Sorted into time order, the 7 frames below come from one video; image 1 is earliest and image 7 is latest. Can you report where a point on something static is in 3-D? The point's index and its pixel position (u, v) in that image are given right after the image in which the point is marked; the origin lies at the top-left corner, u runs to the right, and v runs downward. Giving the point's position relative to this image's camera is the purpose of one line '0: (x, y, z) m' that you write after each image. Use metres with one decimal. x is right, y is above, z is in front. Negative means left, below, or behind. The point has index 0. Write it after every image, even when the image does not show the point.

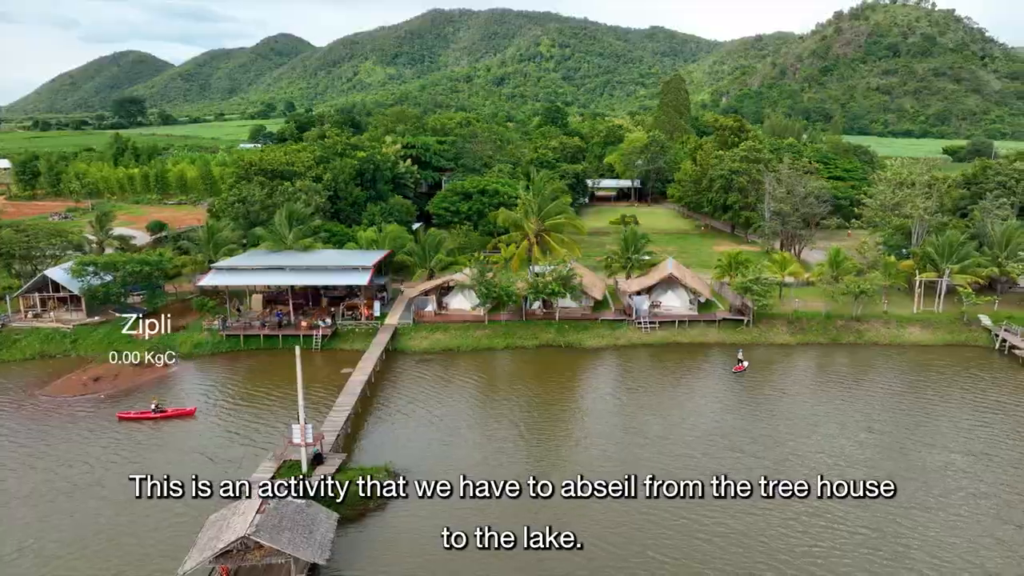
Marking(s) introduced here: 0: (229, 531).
0: (-6.9, -6.0, +17.2) m
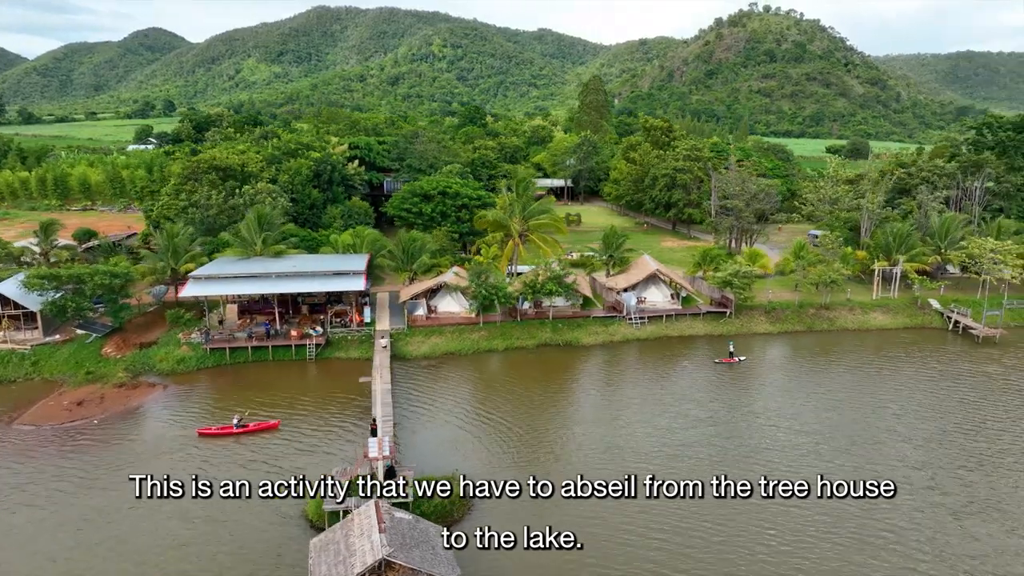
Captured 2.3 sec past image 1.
0: (-3.5, -6.2, +16.3) m
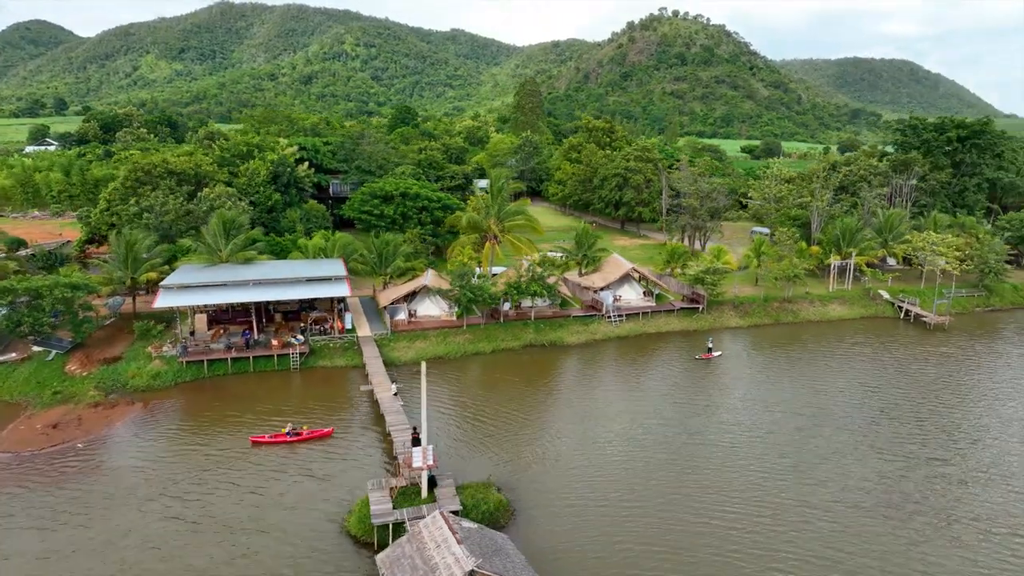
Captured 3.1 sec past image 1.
0: (-1.6, -6.3, +15.9) m
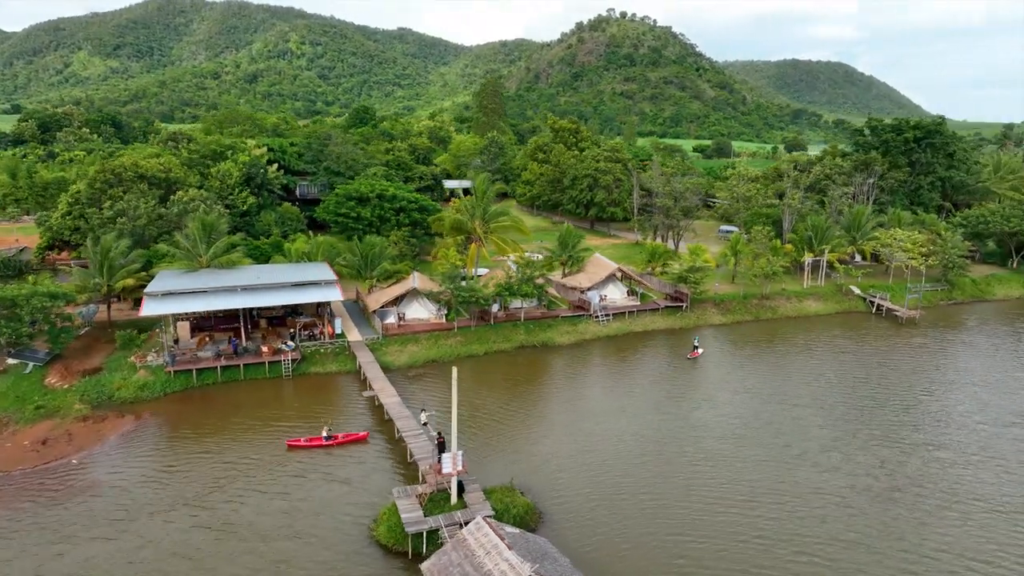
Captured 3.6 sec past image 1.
0: (-0.3, -6.4, +15.8) m
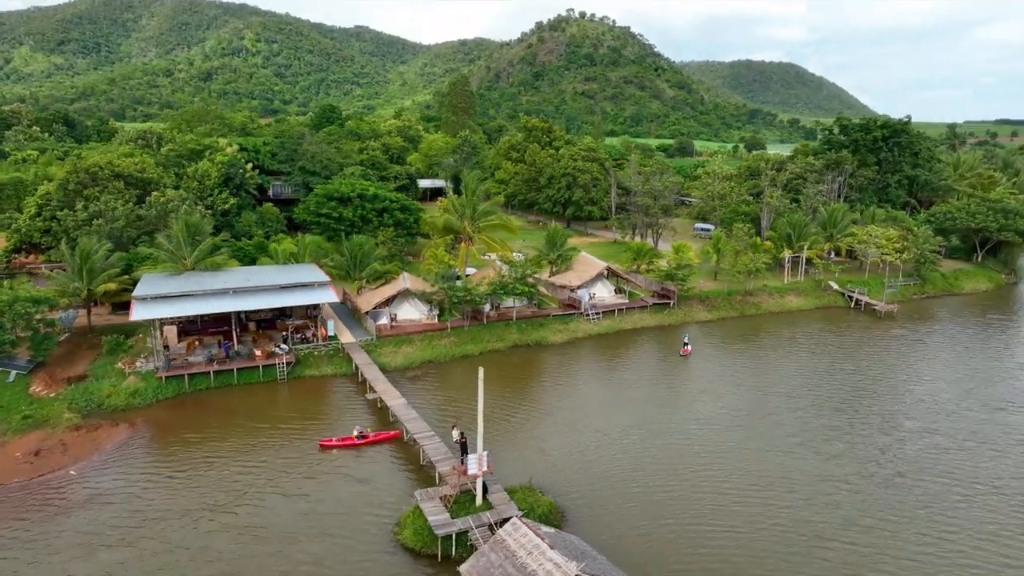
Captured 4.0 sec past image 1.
0: (+0.7, -6.4, +15.7) m
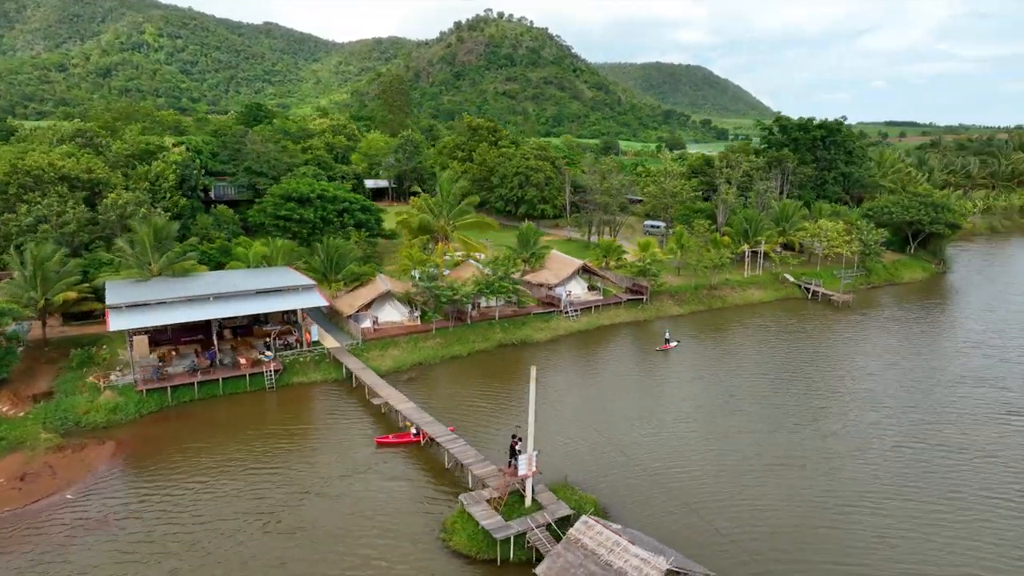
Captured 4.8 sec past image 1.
0: (+2.7, -6.3, +15.7) m
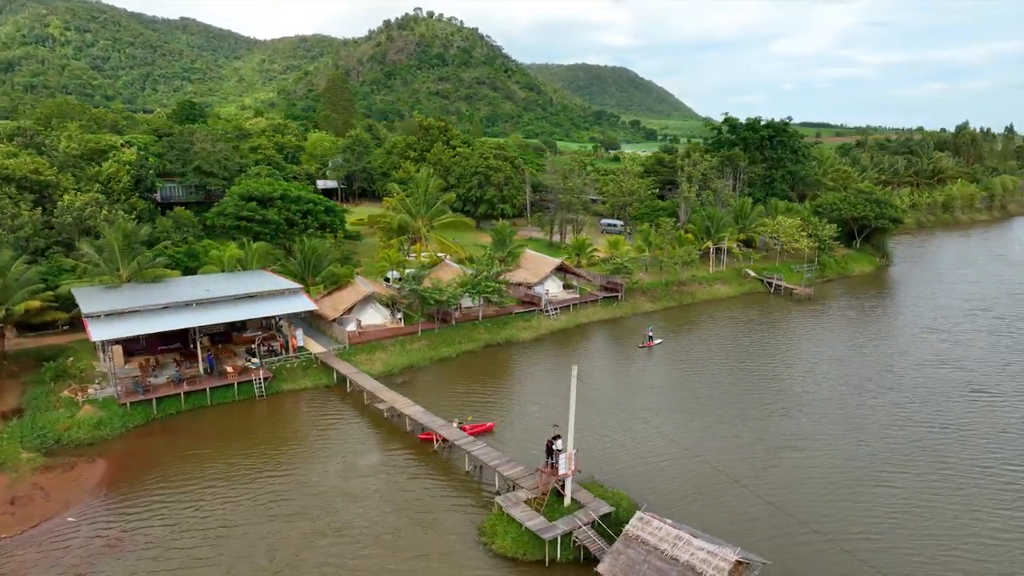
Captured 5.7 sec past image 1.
0: (+4.2, -6.2, +15.9) m
